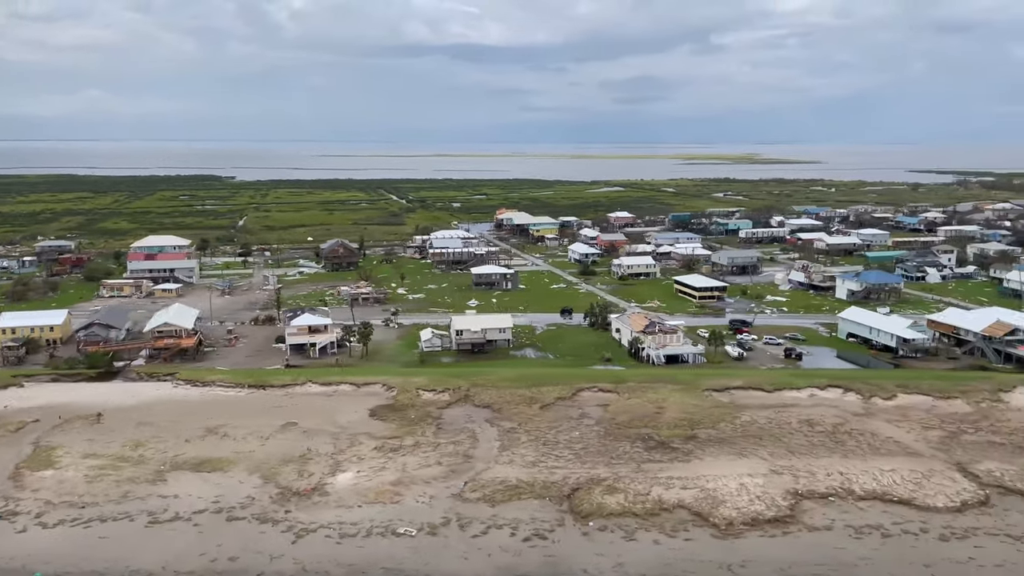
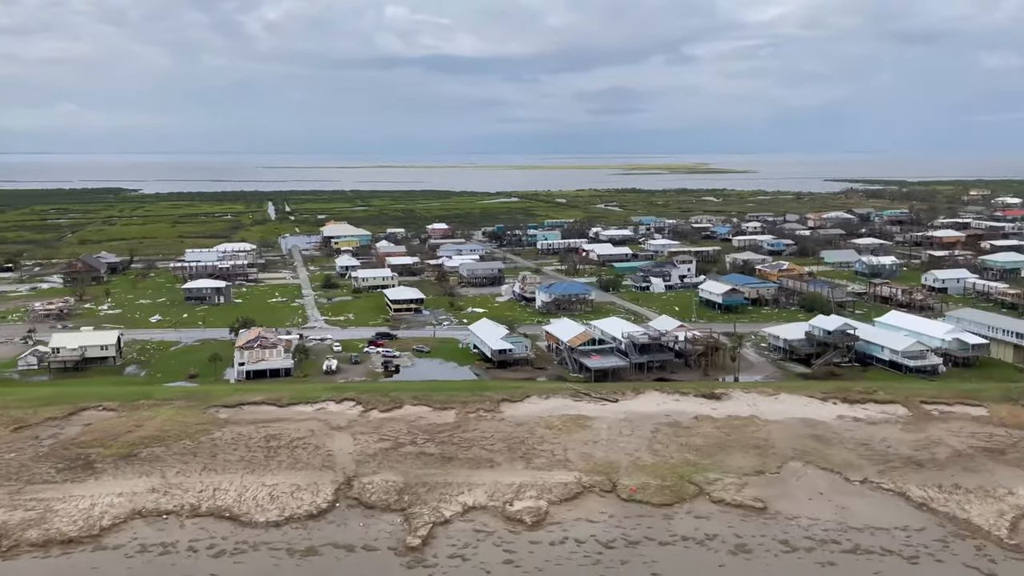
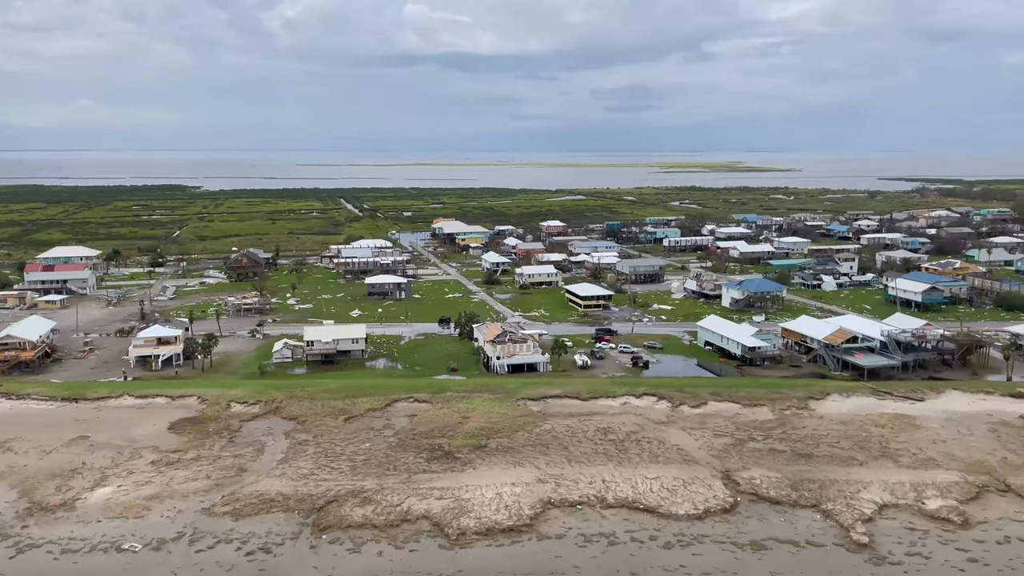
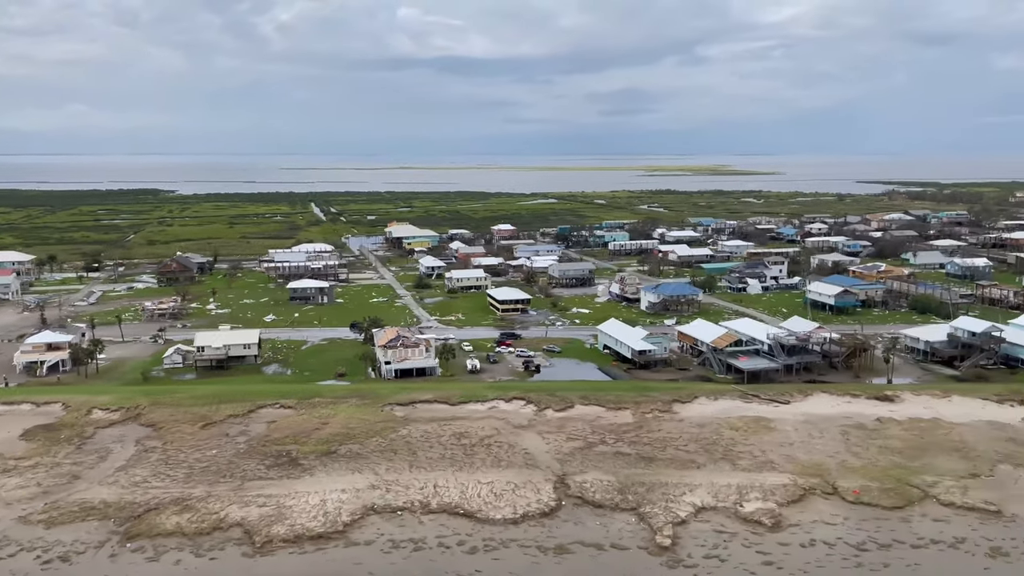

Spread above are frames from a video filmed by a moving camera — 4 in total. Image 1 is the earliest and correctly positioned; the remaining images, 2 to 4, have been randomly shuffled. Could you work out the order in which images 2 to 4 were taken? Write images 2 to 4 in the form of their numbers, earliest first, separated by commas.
3, 4, 2
